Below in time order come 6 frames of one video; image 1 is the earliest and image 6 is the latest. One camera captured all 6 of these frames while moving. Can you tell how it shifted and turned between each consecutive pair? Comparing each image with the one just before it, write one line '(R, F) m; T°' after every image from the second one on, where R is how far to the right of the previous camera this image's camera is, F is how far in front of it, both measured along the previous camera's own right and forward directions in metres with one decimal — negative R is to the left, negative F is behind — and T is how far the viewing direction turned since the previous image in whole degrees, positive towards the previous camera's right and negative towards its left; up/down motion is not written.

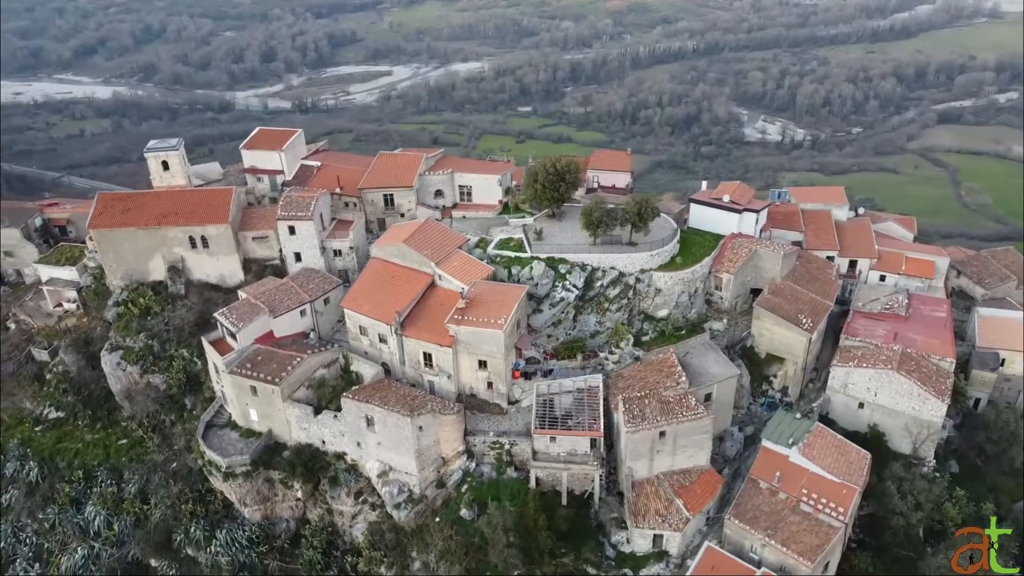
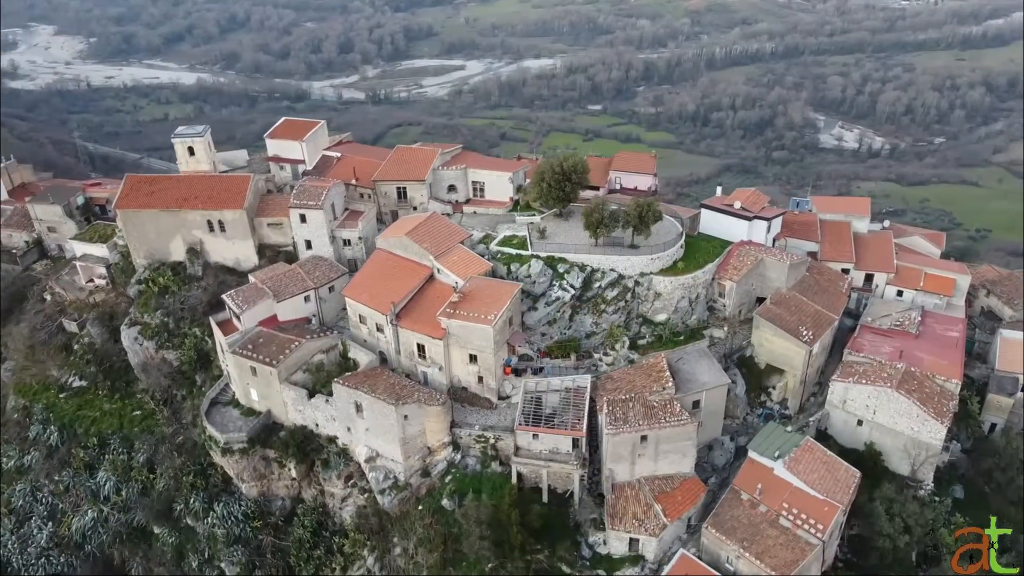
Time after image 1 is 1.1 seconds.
(+2.3, -0.2) m; -5°
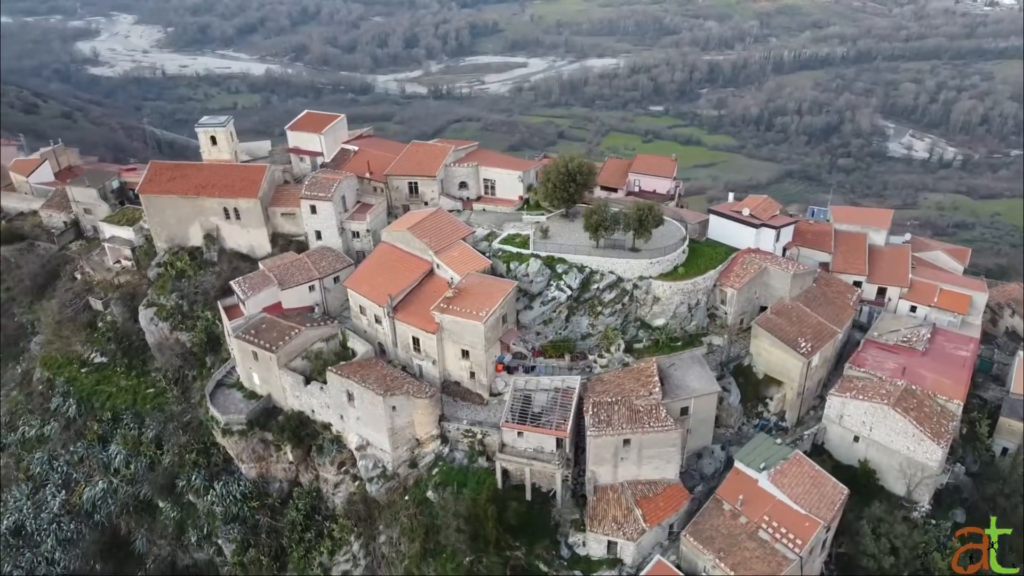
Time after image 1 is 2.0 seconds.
(+2.1, -0.1) m; -4°
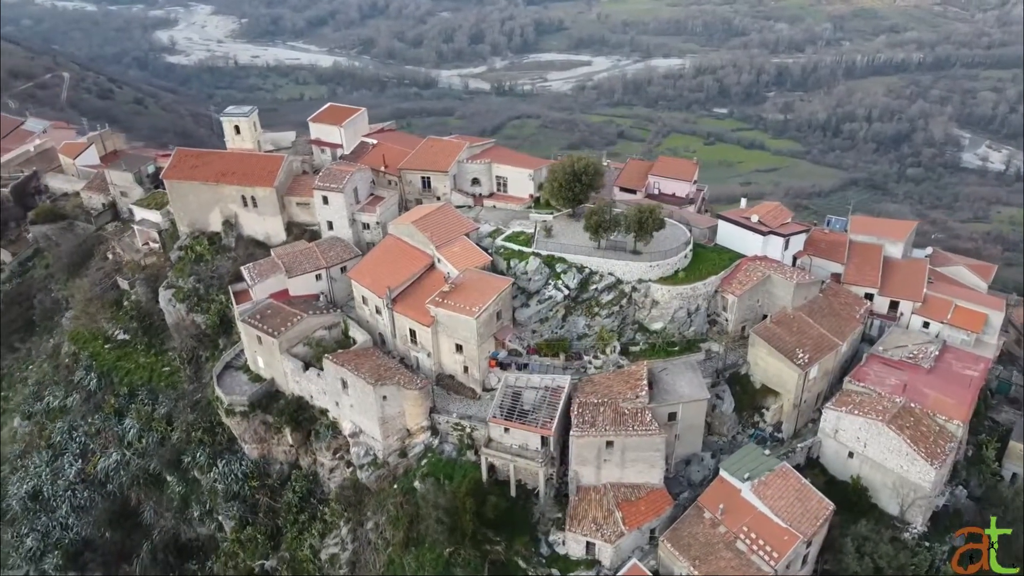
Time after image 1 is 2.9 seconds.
(+2.1, -0.1) m; -4°
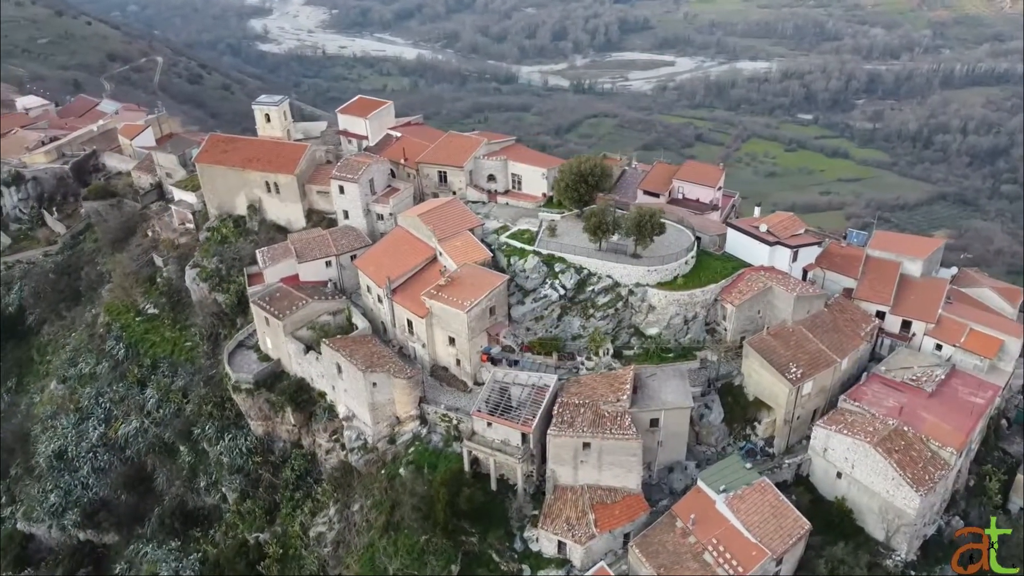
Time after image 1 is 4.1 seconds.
(+2.7, -0.1) m; -5°
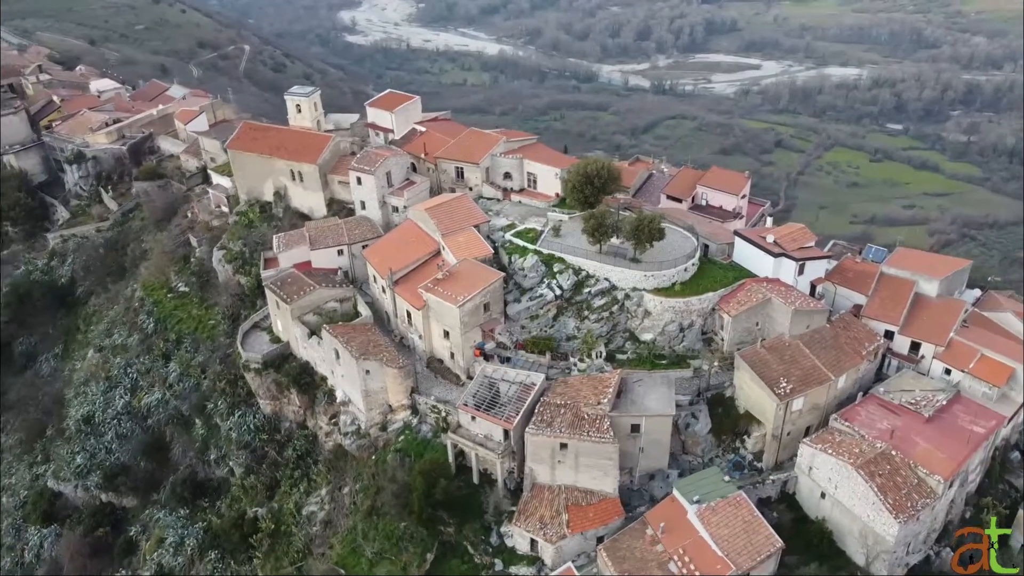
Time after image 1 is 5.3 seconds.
(+2.6, -0.1) m; -5°
